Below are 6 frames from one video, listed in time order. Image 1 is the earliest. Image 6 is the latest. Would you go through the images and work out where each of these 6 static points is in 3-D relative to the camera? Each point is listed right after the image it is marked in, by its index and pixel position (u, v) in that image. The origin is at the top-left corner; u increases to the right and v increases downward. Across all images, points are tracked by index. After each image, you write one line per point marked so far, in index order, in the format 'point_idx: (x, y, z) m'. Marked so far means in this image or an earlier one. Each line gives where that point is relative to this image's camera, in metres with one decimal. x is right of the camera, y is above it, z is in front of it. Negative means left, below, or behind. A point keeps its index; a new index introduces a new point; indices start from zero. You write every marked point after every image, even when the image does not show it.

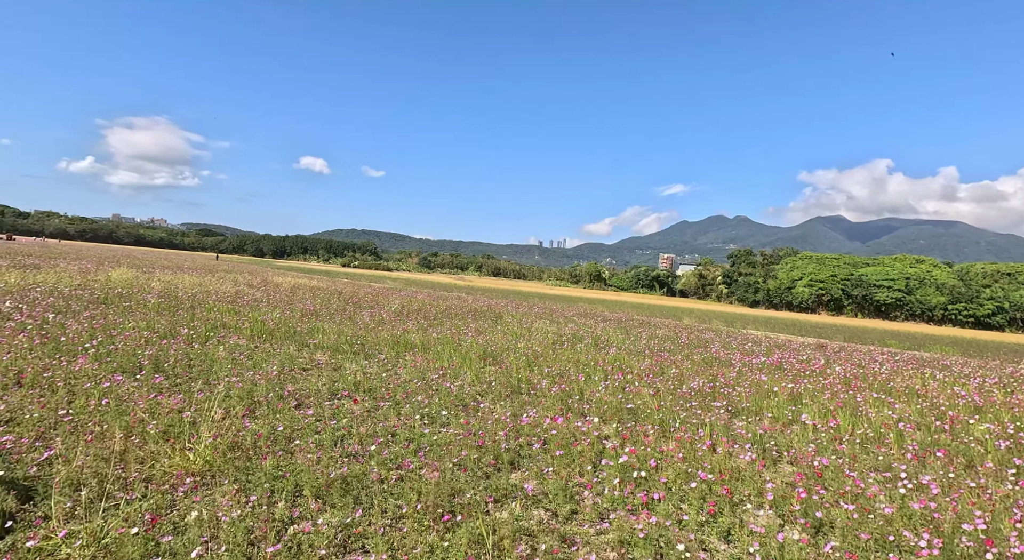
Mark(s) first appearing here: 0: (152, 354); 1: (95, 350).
0: (-4.6, -1.0, +7.1) m
1: (-5.3, -0.9, +7.1) m
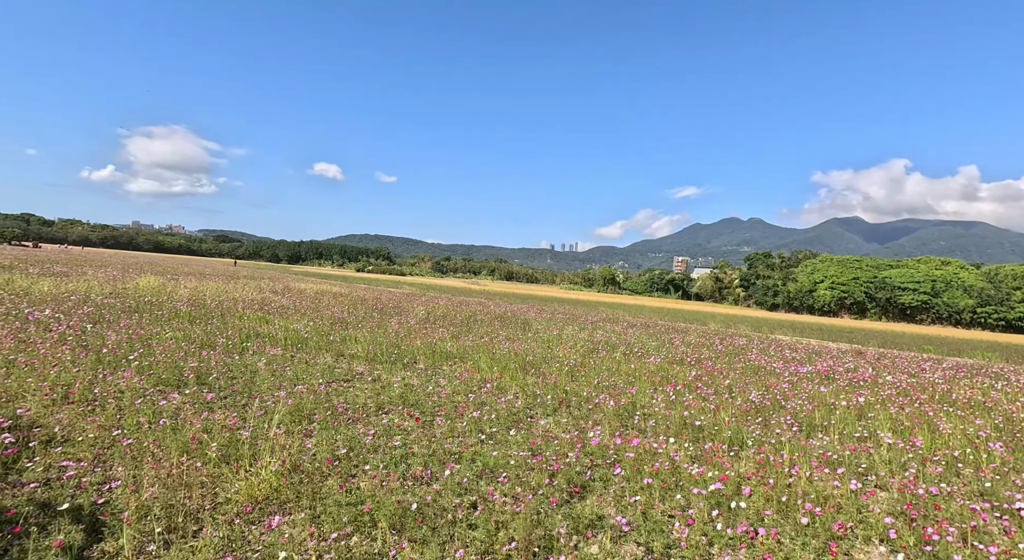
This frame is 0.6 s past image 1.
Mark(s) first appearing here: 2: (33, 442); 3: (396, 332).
0: (-4.0, -1.1, +7.0) m
1: (-4.7, -1.1, +7.0) m
2: (-3.5, -1.2, +4.0) m
3: (-2.8, -1.3, +13.2) m
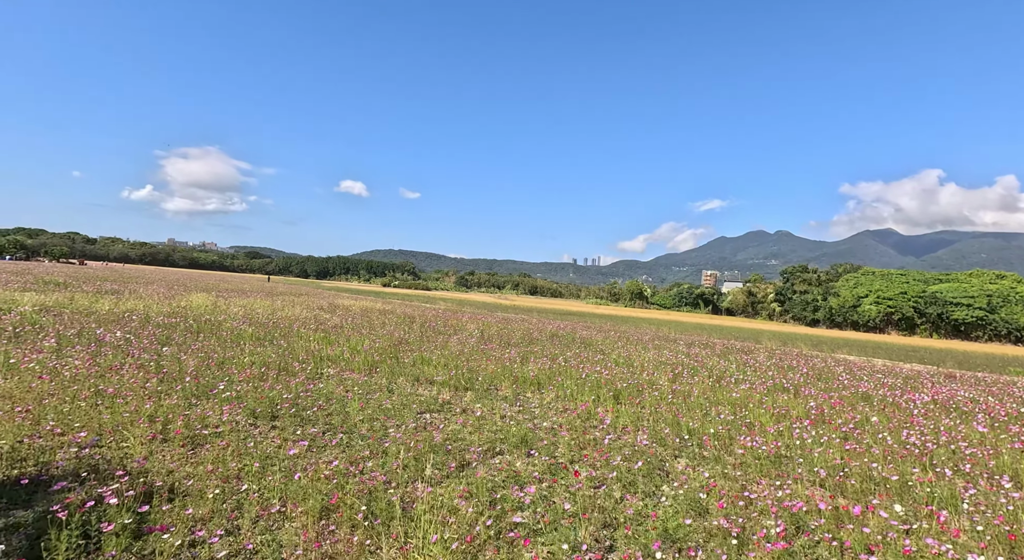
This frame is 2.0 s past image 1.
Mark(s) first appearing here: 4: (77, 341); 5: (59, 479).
0: (-2.7, -1.4, +6.5) m
1: (-3.4, -1.4, +6.5) m
2: (-2.4, -1.4, +3.5) m
3: (-1.2, -1.7, +12.7) m
4: (-8.1, -1.2, +10.2) m
5: (-3.2, -1.4, +3.8) m
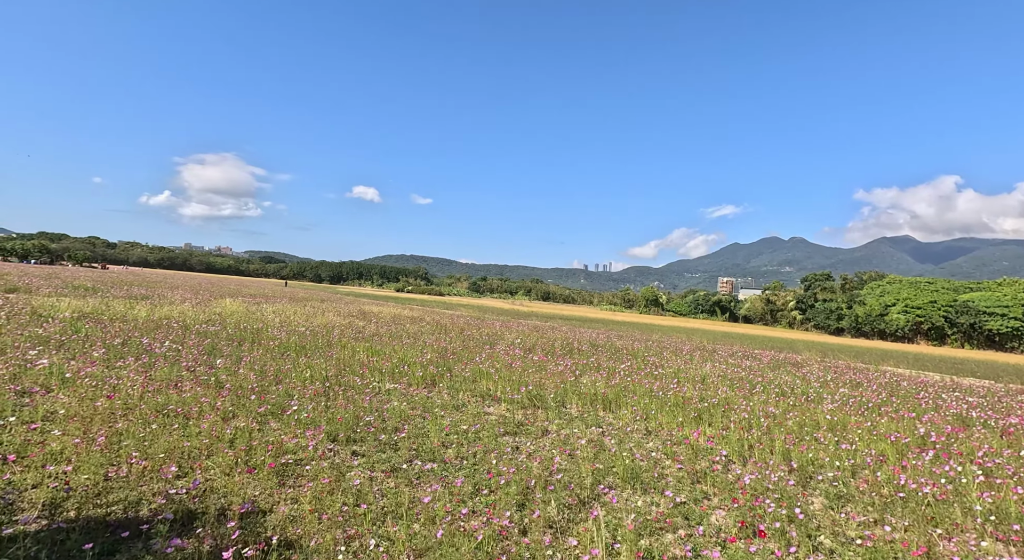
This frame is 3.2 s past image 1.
0: (-1.6, -1.6, +6.0) m
1: (-2.3, -1.5, +6.1) m
2: (-1.4, -1.5, +3.1) m
3: (0.0, -1.9, +12.1) m
4: (-7.0, -1.3, +9.8) m
5: (-2.2, -1.5, +3.3) m
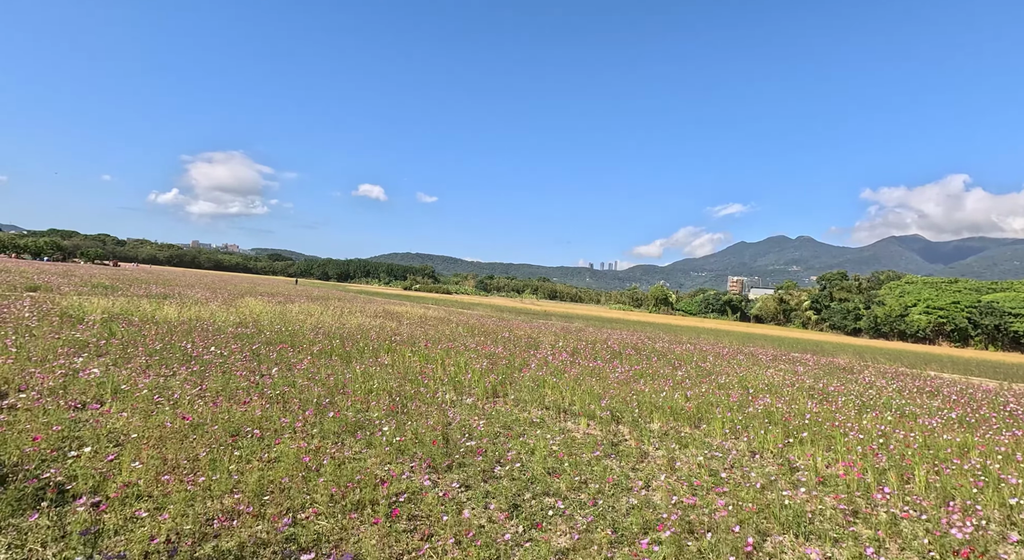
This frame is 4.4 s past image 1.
0: (-0.5, -1.6, +5.4) m
1: (-1.2, -1.5, +5.5) m
2: (-0.4, -1.6, +2.4) m
3: (+1.2, -2.0, +11.5) m
4: (-5.8, -1.3, +9.3) m
5: (-1.1, -1.6, +2.7) m
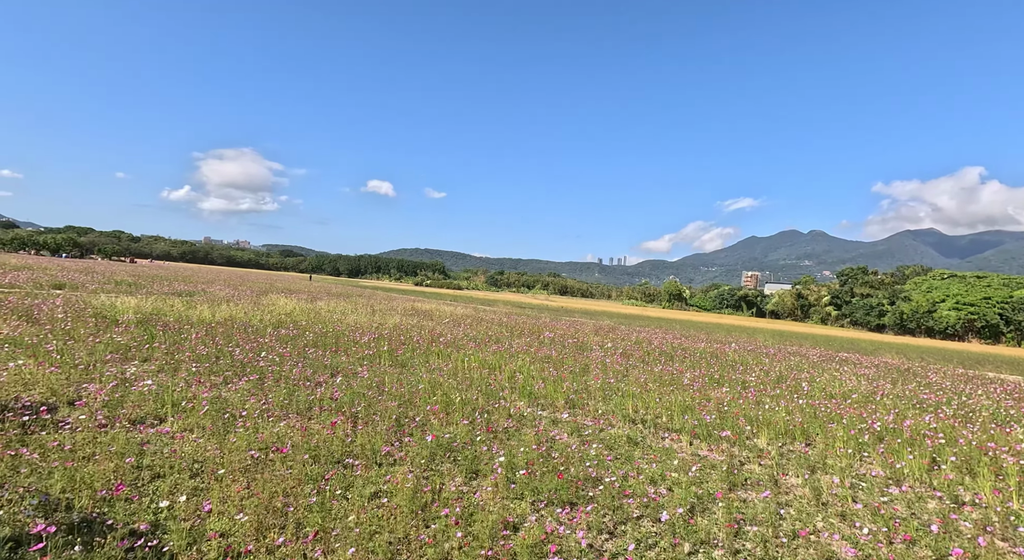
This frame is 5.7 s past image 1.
0: (+0.6, -1.7, +4.7) m
1: (-0.1, -1.6, +4.7) m
2: (+0.7, -1.7, +1.7) m
3: (+2.5, -2.0, +10.7) m
4: (-4.6, -1.4, +8.7) m
5: (-0.1, -1.7, +2.0) m
